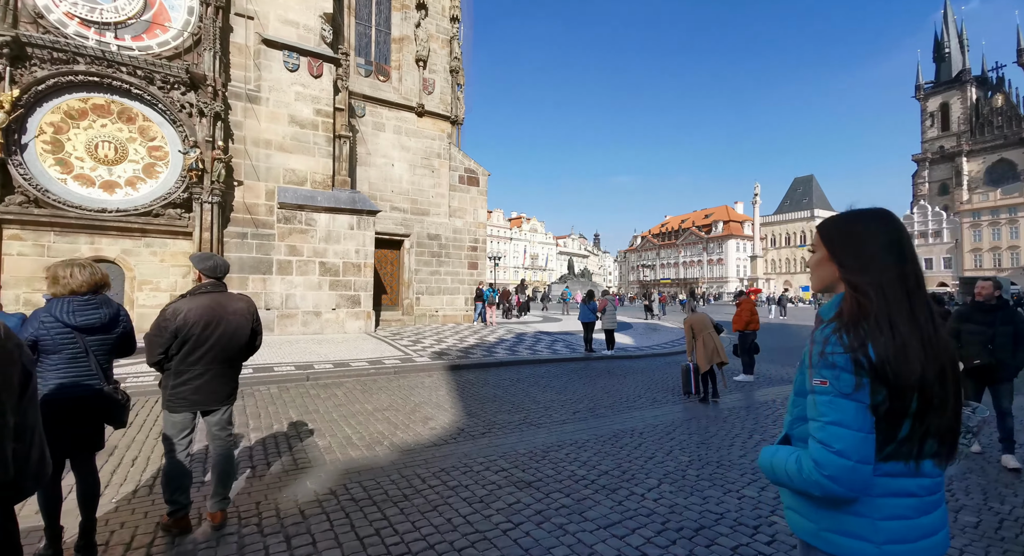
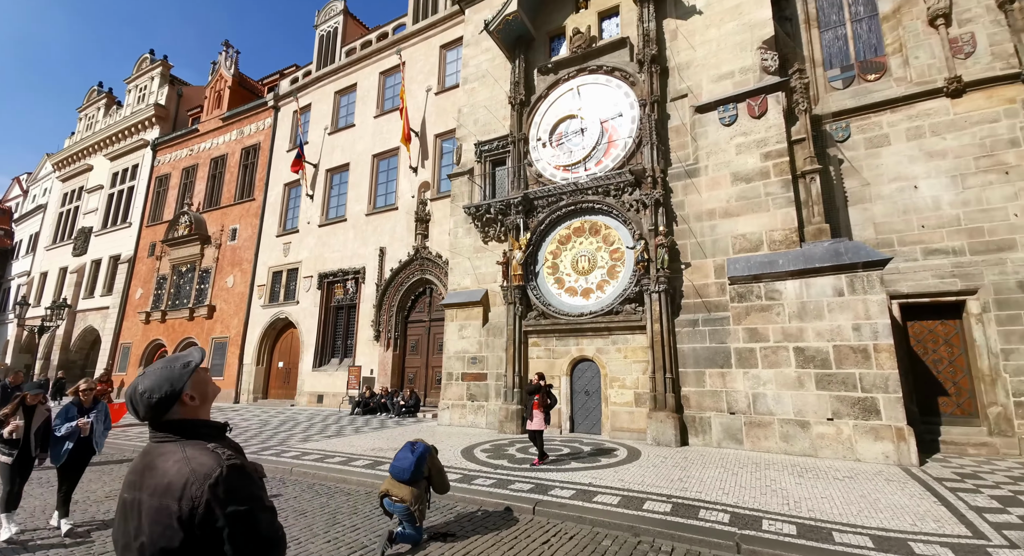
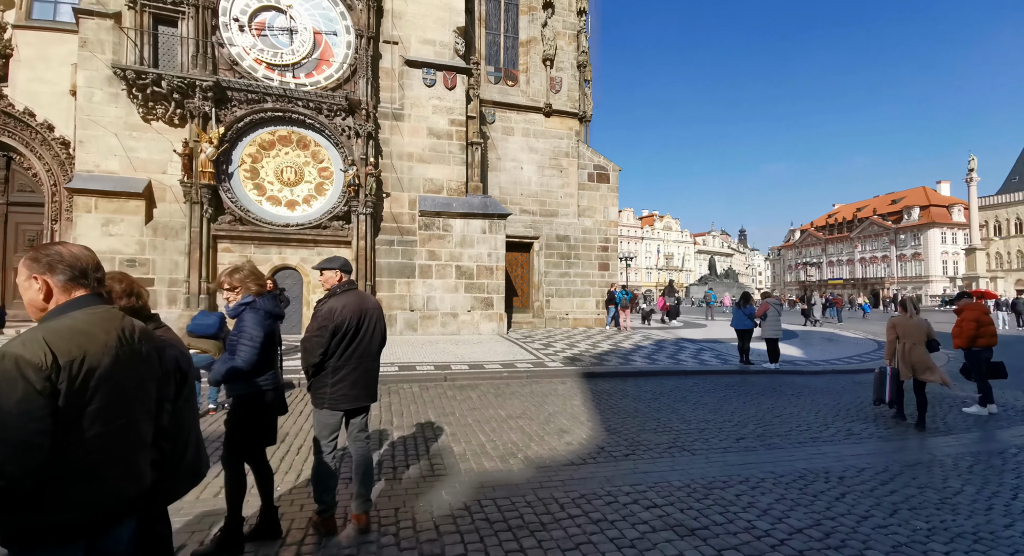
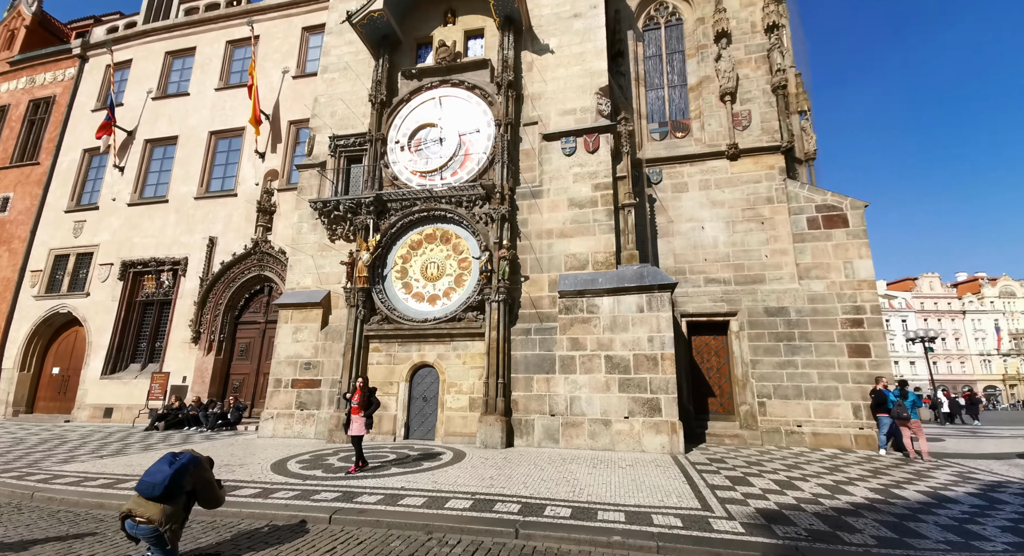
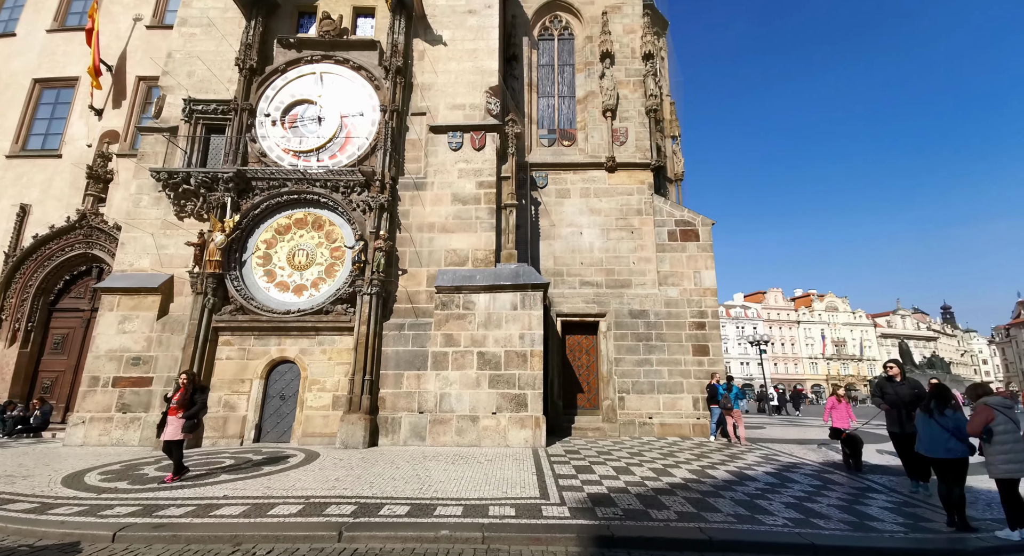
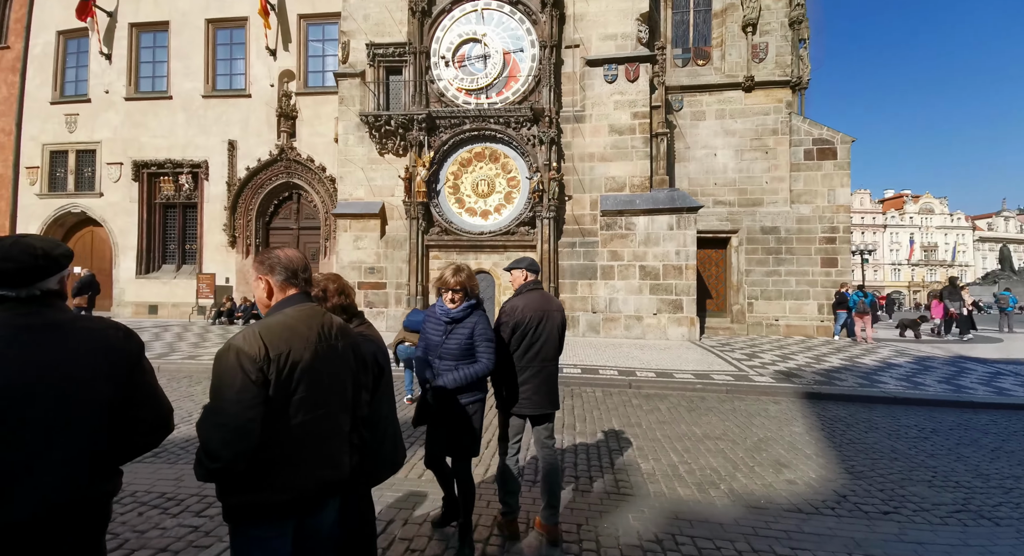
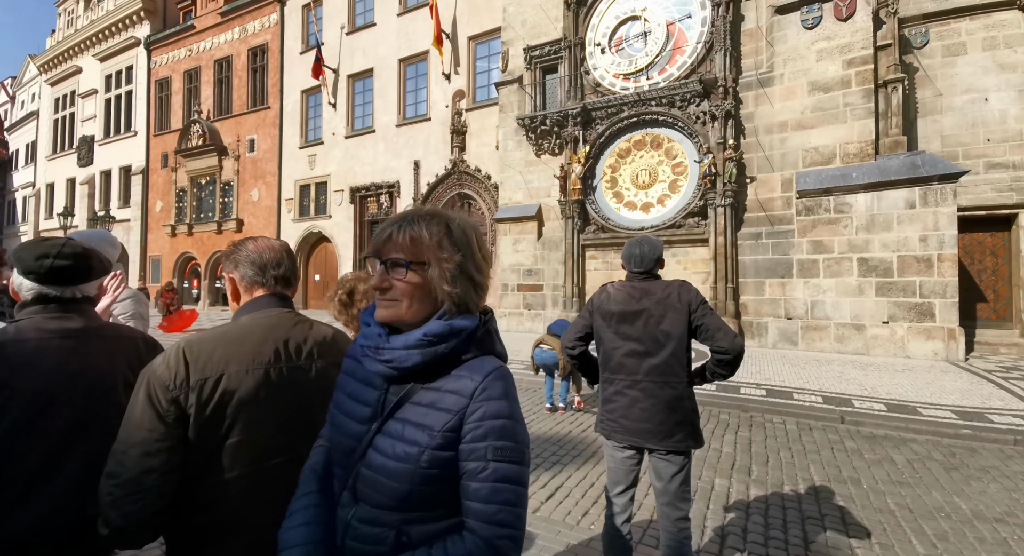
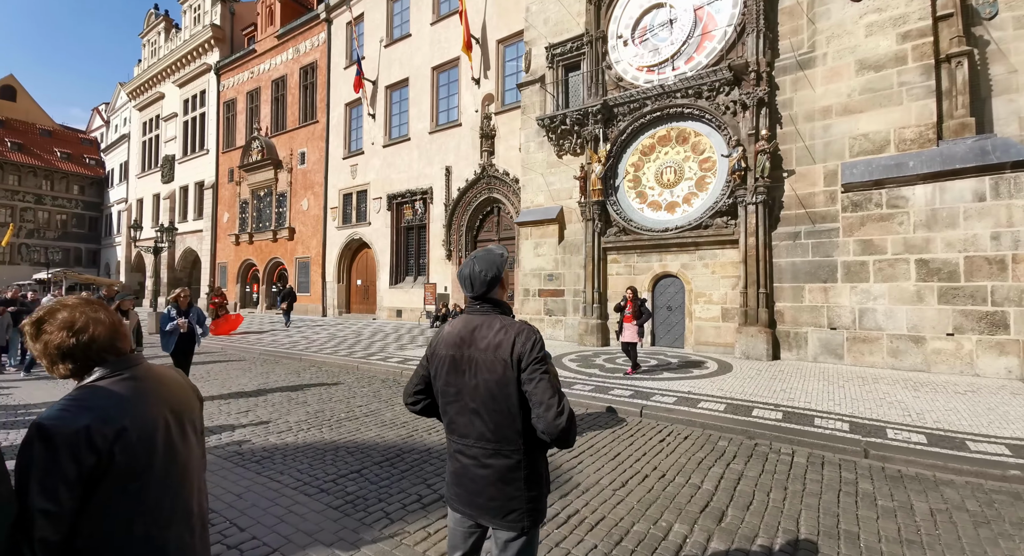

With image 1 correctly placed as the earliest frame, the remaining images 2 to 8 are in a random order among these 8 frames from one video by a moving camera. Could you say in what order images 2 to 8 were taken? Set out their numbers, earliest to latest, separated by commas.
3, 6, 7, 8, 2, 4, 5
